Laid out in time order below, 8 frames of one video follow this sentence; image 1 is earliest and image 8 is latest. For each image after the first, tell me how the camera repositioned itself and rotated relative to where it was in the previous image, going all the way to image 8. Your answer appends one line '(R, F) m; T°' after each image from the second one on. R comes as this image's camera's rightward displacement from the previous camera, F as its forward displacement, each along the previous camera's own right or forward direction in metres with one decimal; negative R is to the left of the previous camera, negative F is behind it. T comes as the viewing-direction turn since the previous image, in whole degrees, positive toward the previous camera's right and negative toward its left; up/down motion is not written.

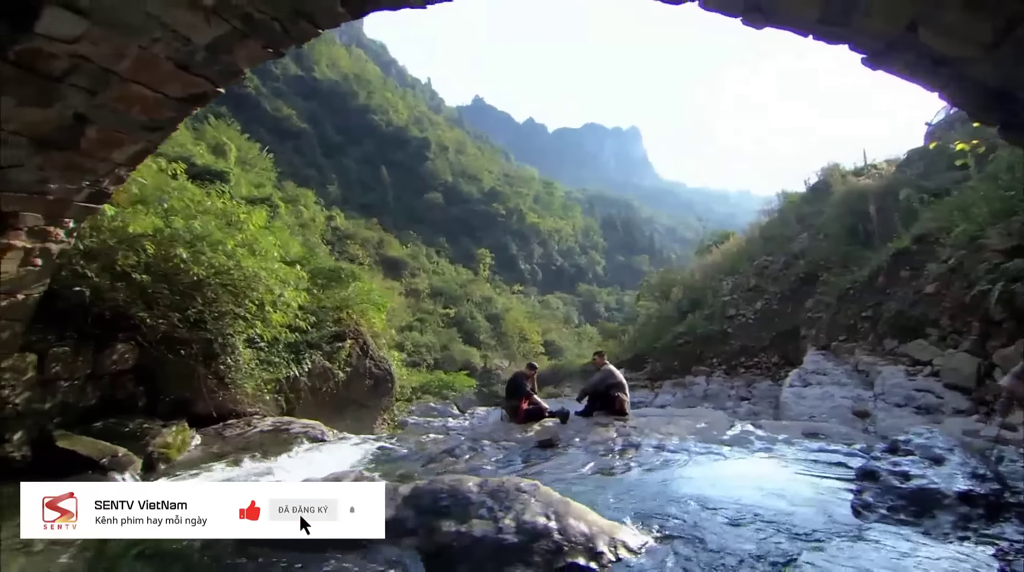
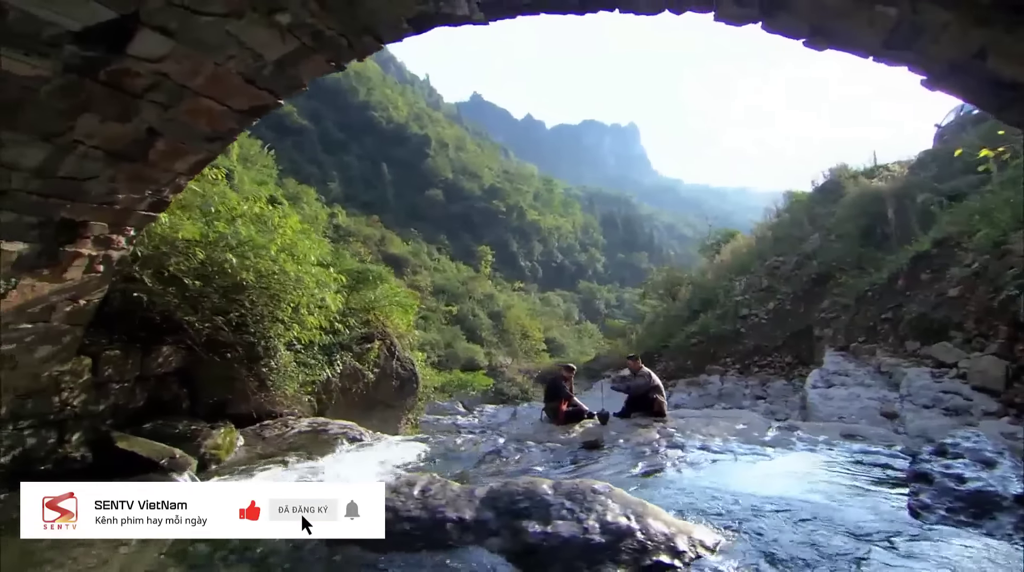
(-0.4, -0.1) m; 0°
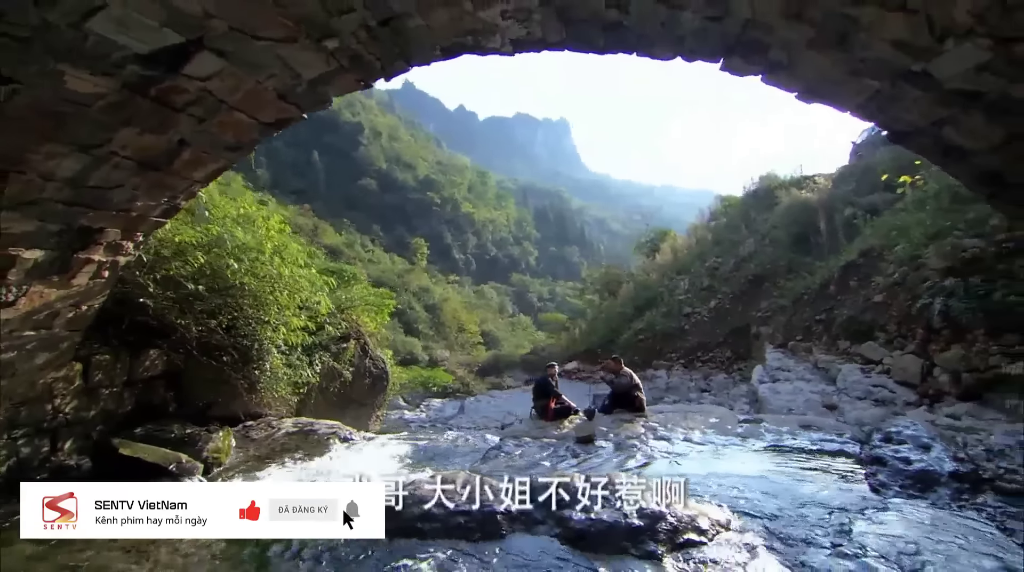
(-0.6, -0.3) m; +7°
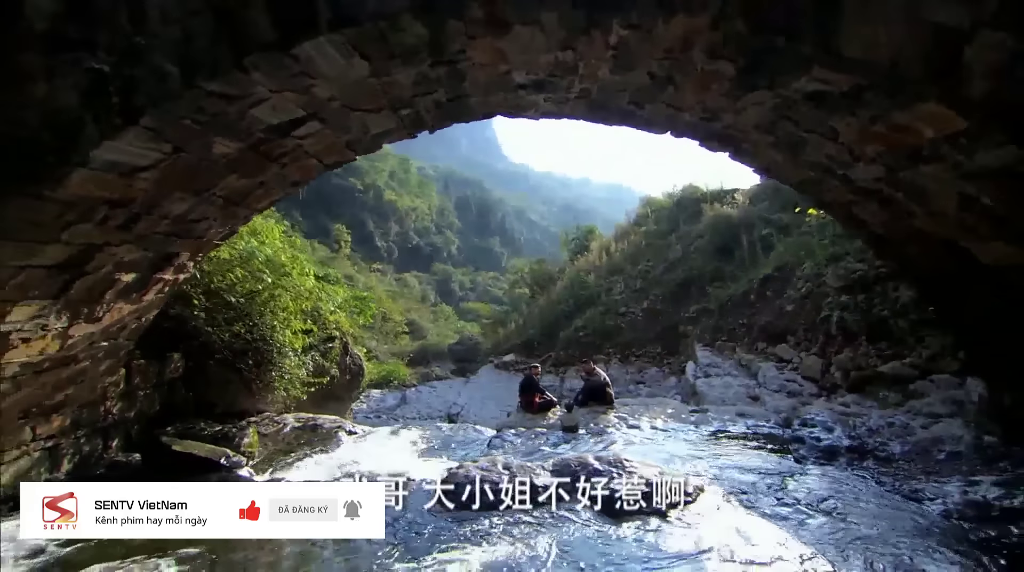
(-0.9, -0.9) m; +9°
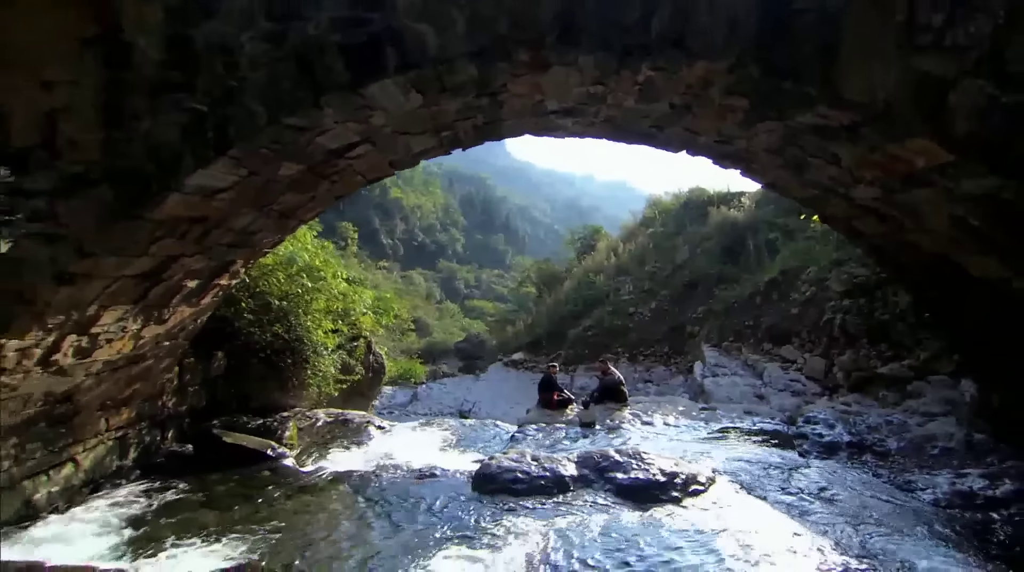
(-0.2, -0.4) m; 0°
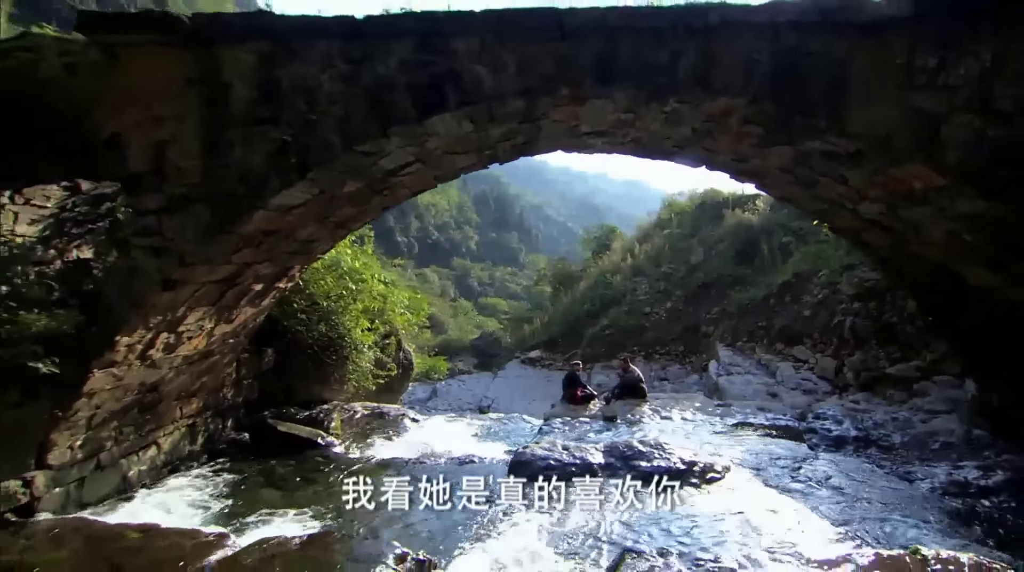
(-0.2, -0.5) m; -1°
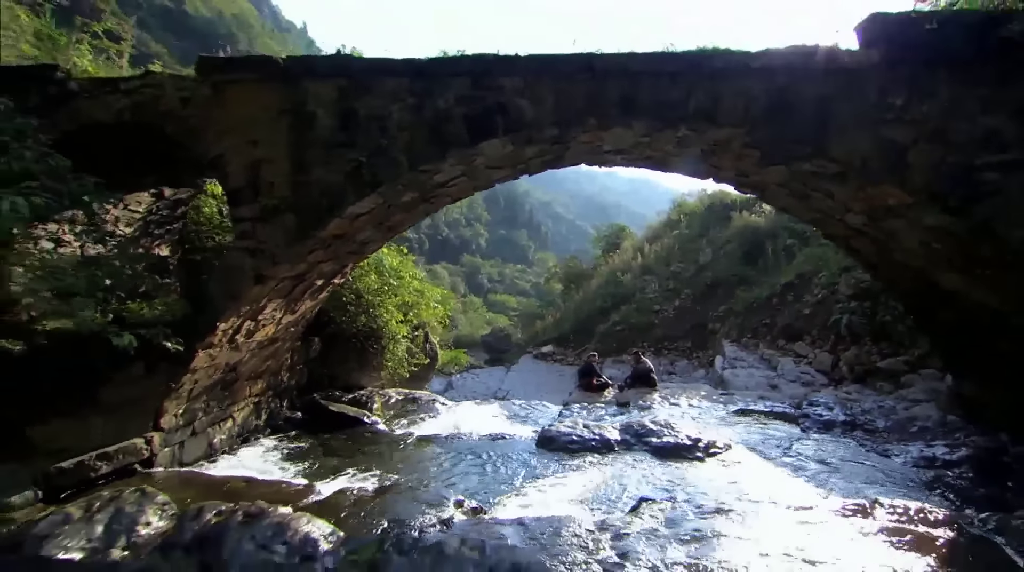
(-0.2, -0.7) m; -1°
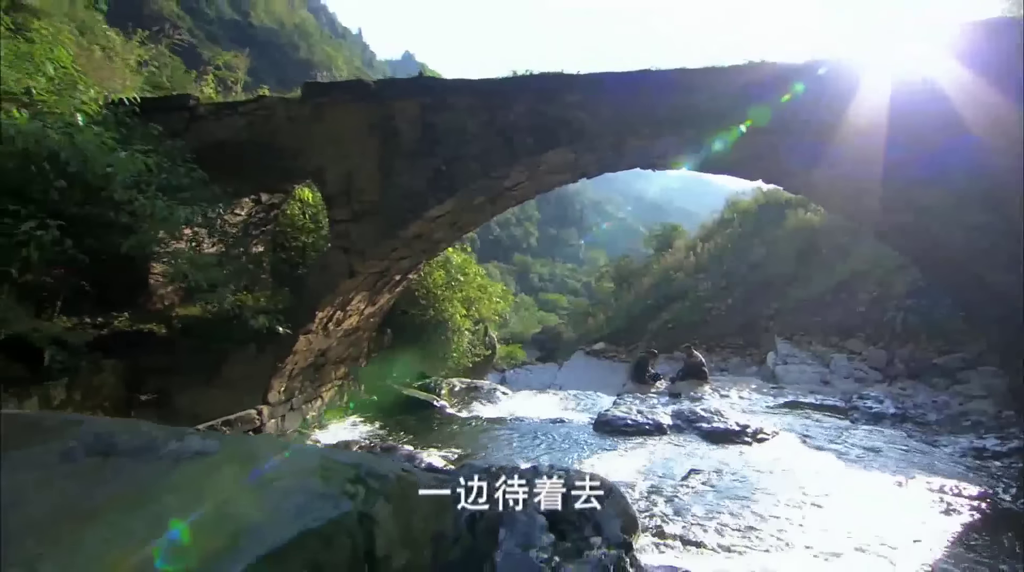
(-0.1, -0.5) m; -5°
